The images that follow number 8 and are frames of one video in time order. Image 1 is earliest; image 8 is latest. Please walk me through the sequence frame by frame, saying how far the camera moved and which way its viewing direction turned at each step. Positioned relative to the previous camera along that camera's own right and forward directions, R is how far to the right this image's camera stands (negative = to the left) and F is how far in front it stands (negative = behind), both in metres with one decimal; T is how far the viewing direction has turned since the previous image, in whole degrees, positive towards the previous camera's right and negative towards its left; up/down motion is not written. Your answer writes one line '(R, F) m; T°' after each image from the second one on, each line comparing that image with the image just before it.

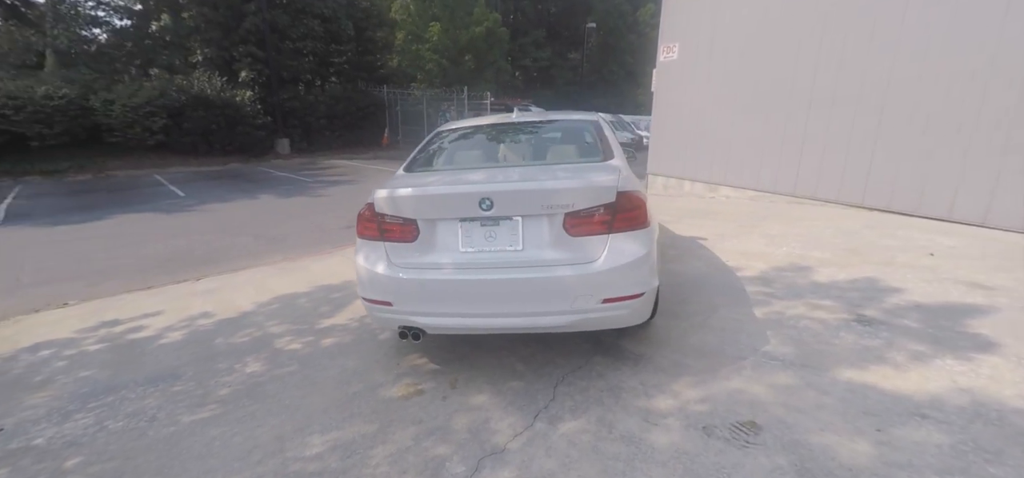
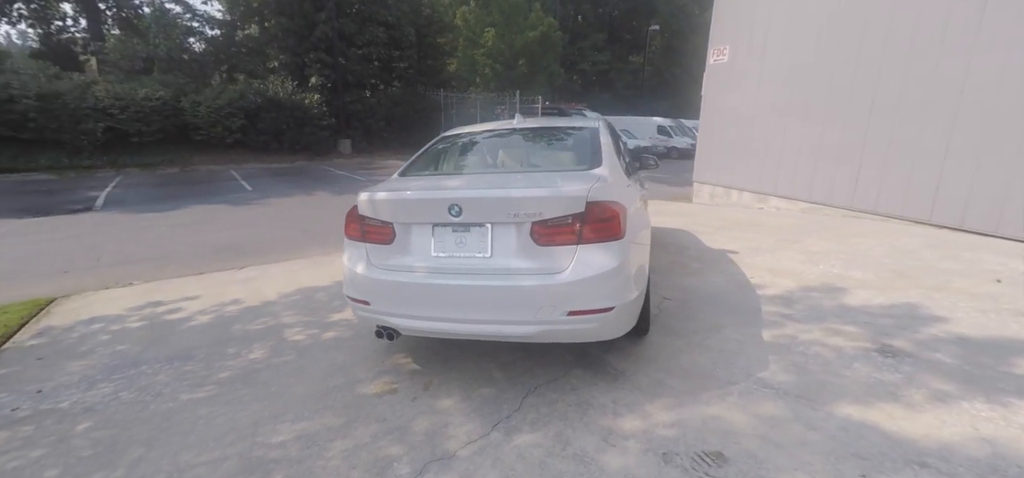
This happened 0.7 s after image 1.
(+0.5, +0.1) m; -8°
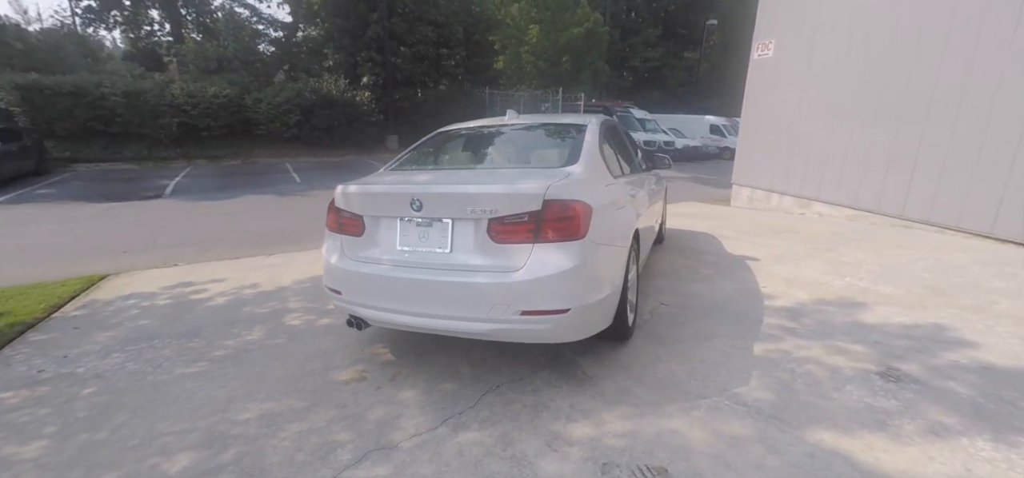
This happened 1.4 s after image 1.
(+0.5, +0.1) m; -7°
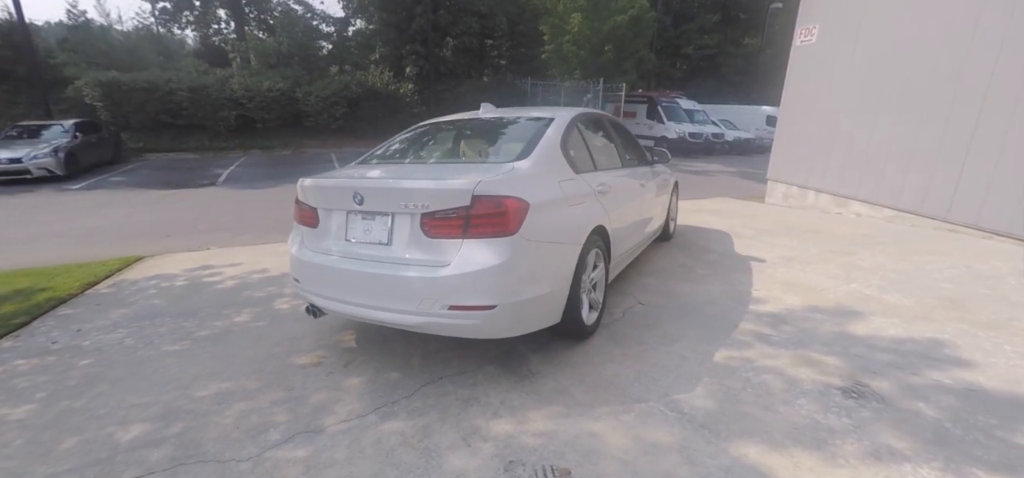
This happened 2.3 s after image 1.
(+0.7, 0.0) m; -7°
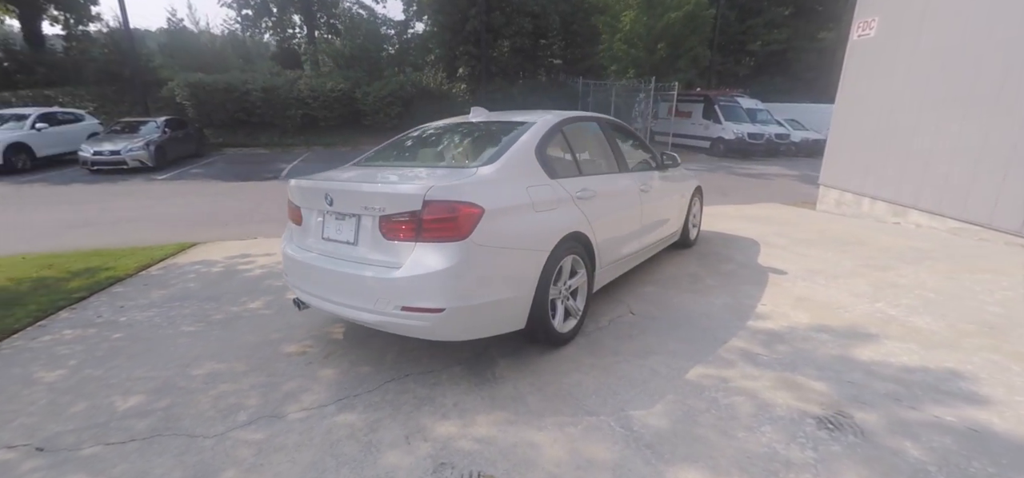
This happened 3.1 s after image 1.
(+0.6, 0.0) m; -8°
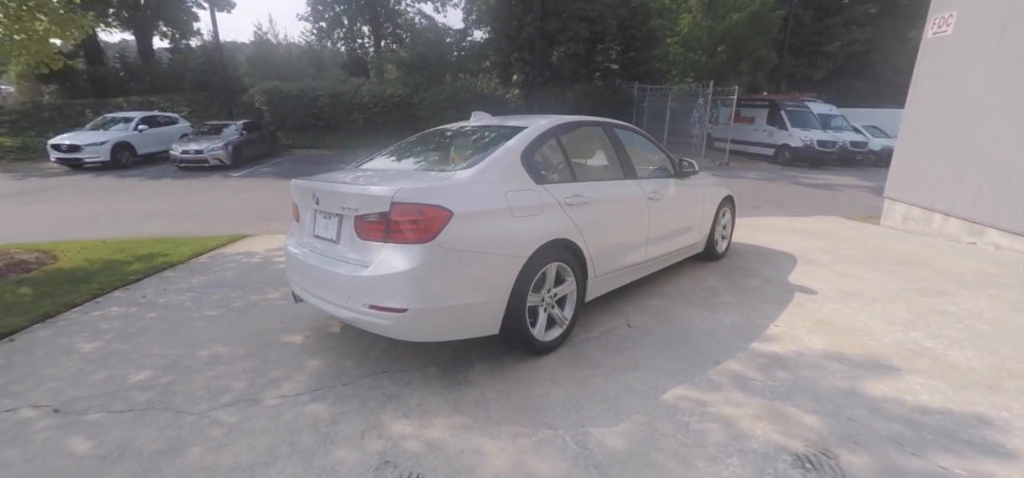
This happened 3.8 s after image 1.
(+0.5, +0.1) m; -8°
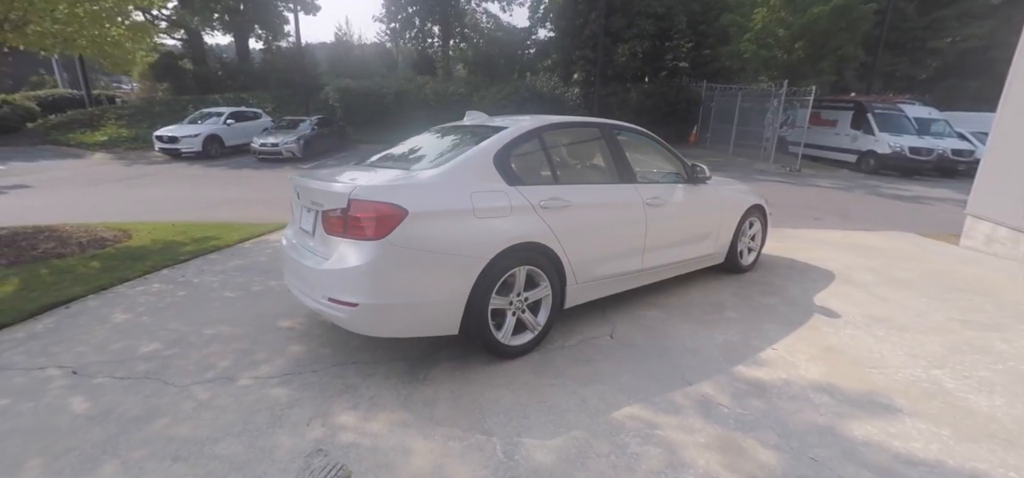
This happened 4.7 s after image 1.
(+0.7, +0.1) m; -9°
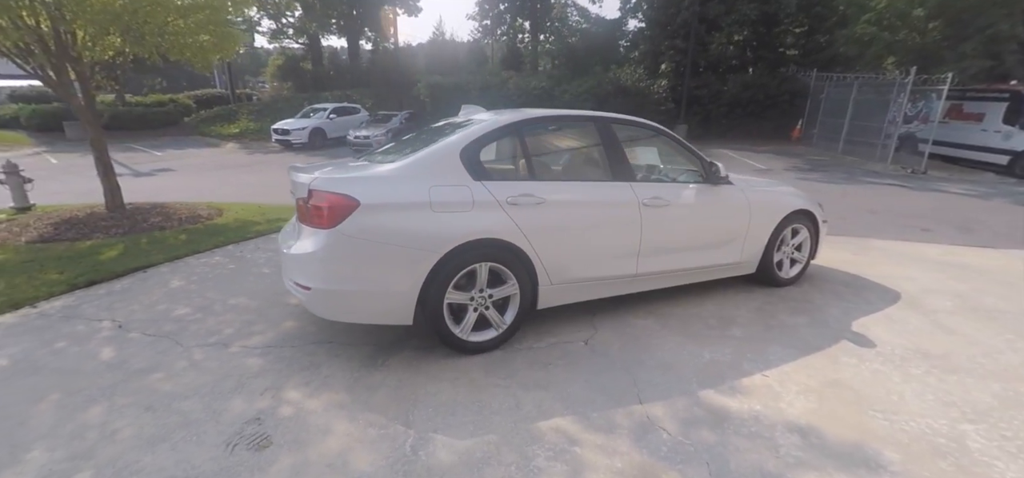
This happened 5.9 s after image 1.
(+0.9, +0.2) m; -13°
